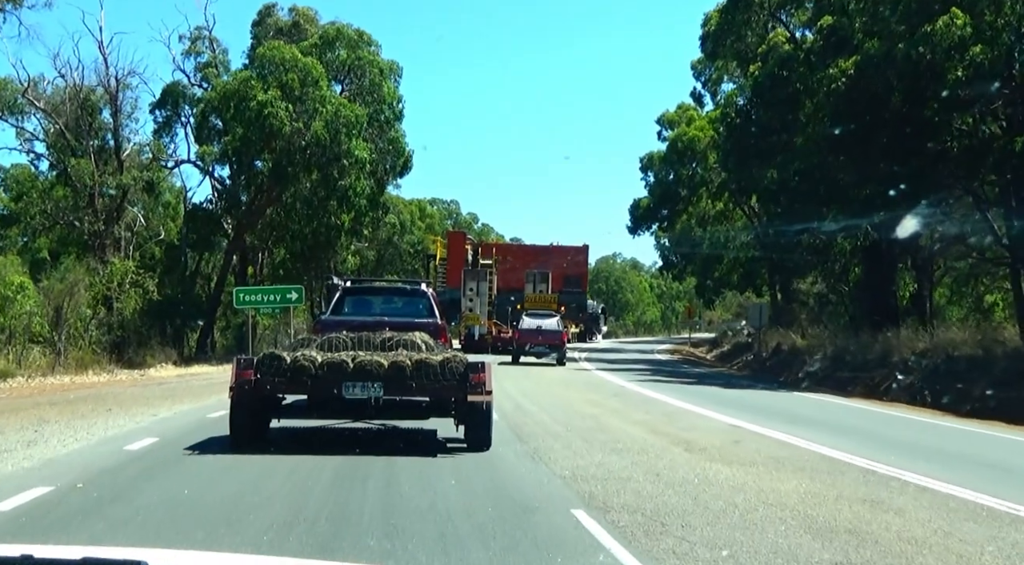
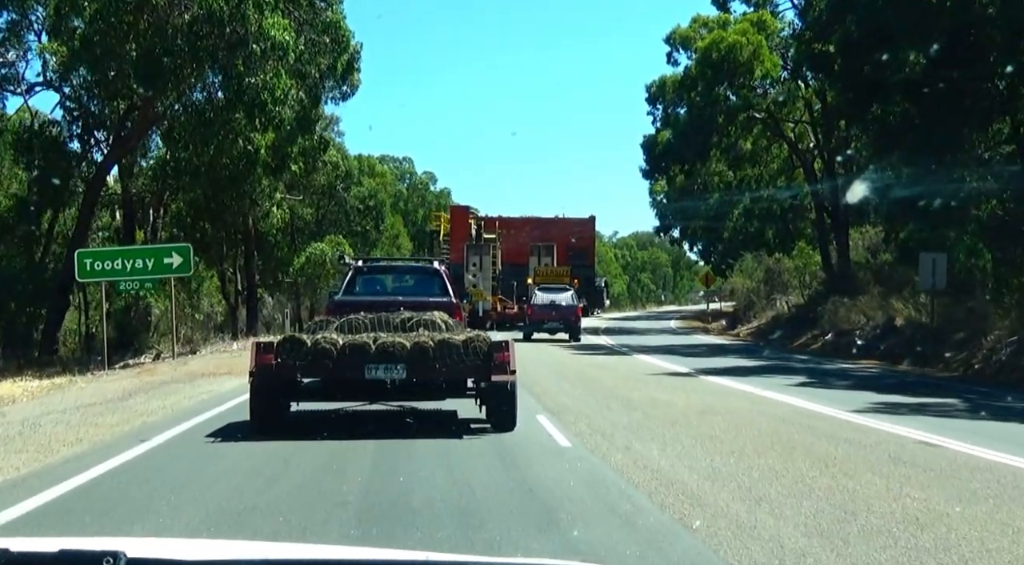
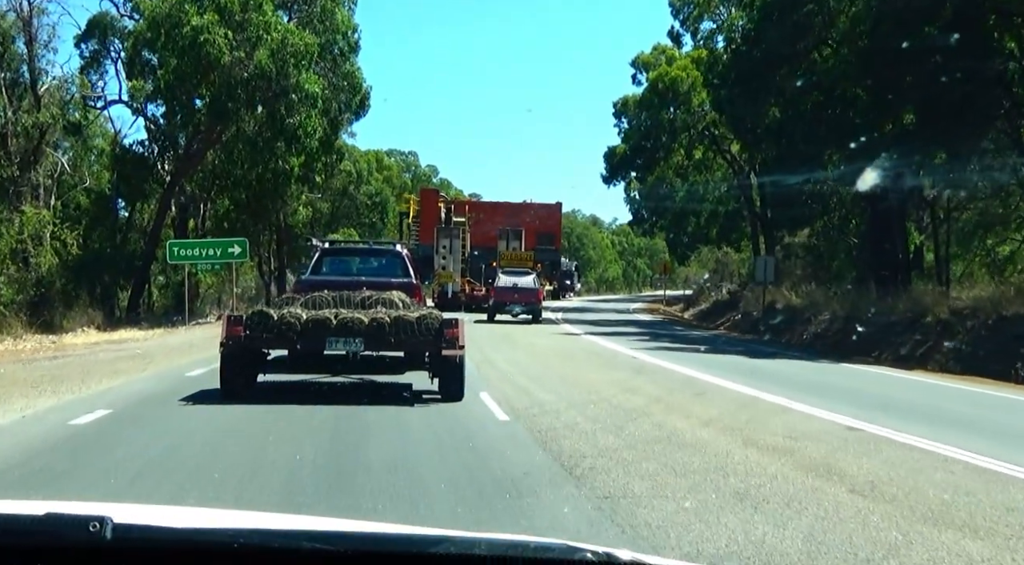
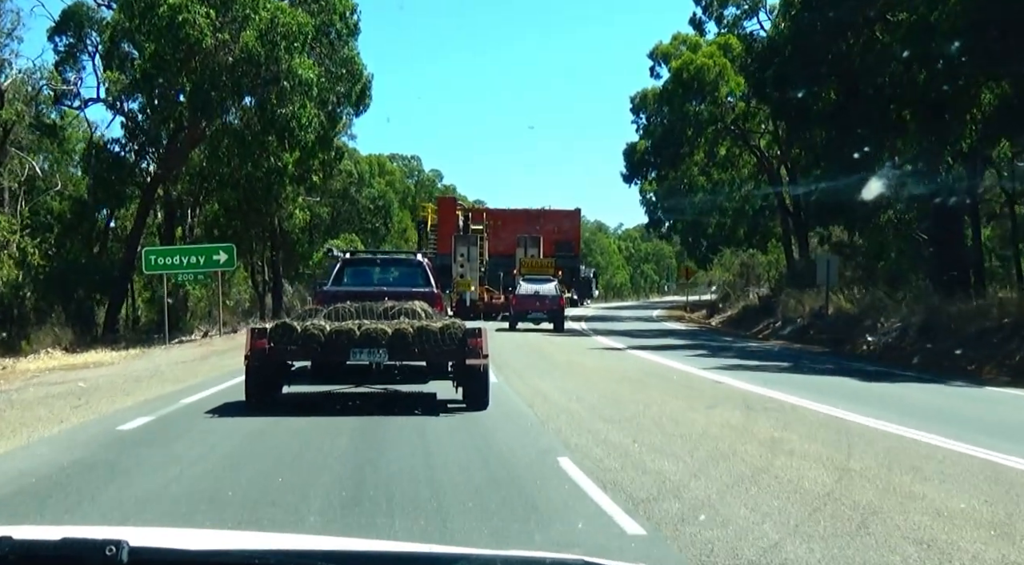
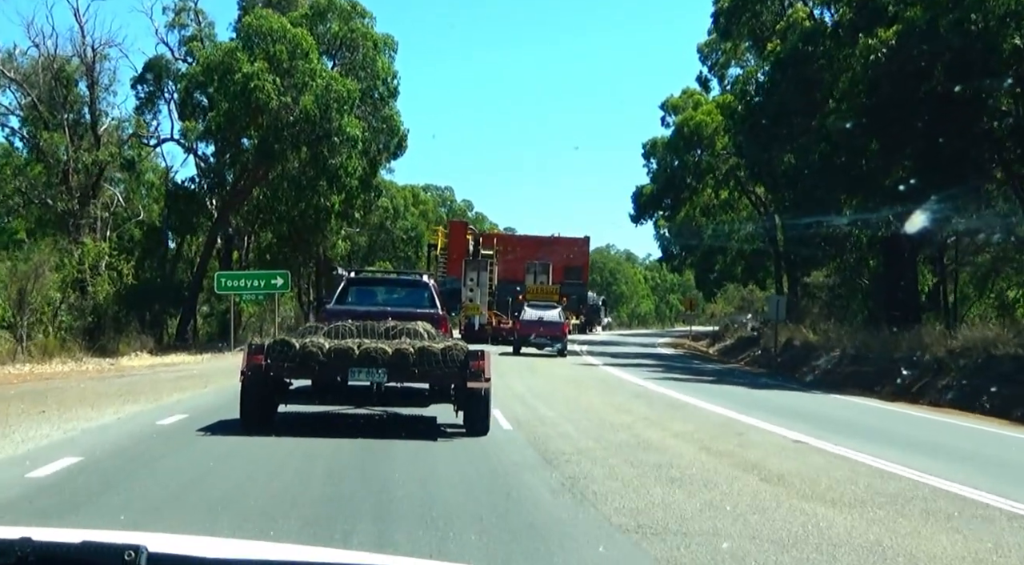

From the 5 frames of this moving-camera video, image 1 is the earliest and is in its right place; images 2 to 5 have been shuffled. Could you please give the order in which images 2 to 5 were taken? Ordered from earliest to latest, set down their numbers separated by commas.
5, 3, 4, 2
